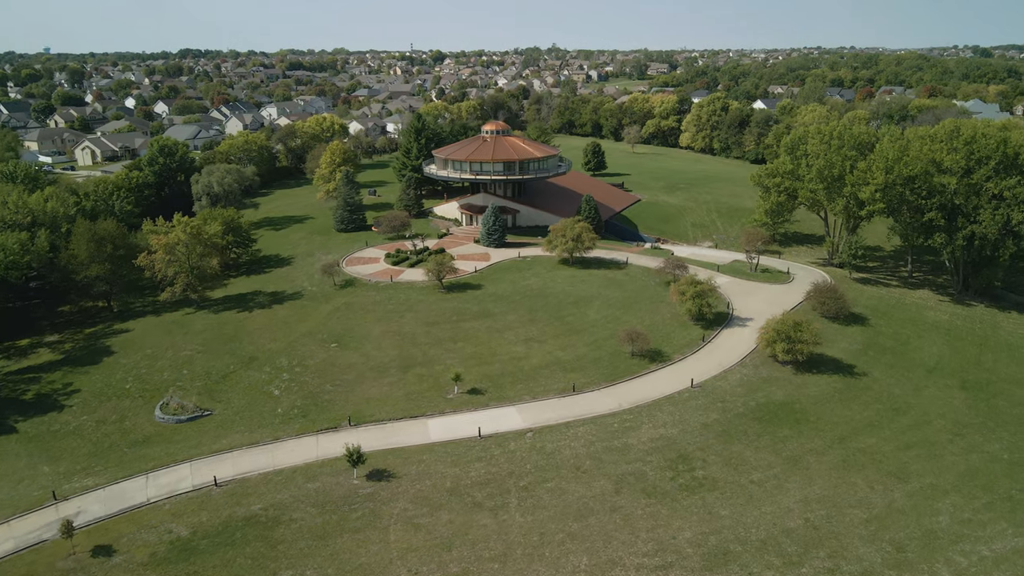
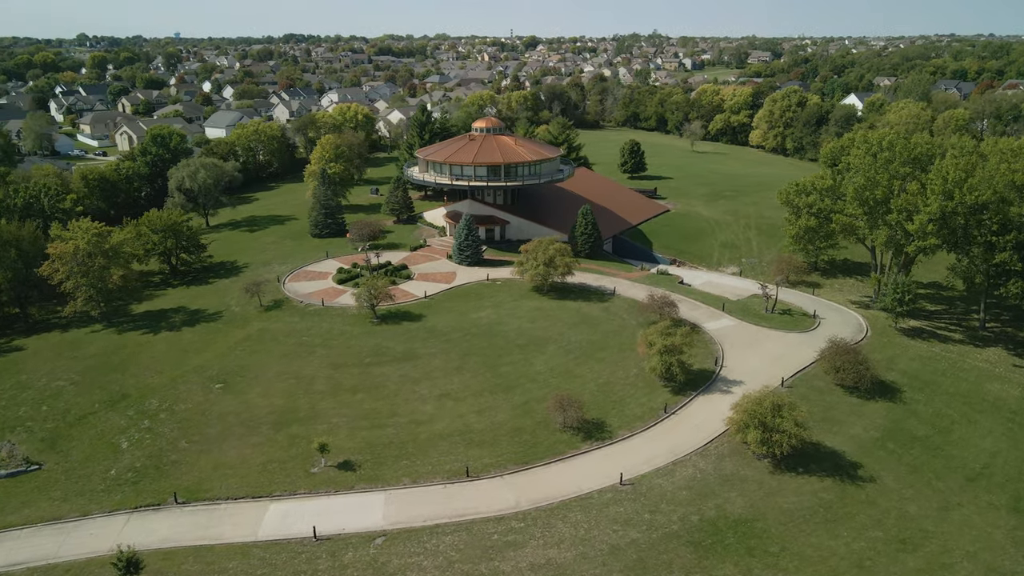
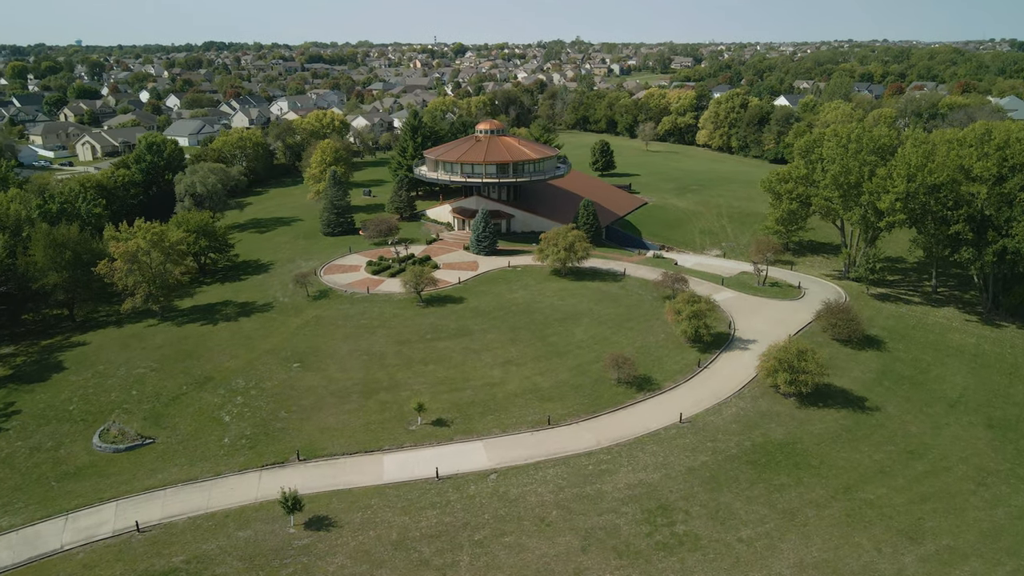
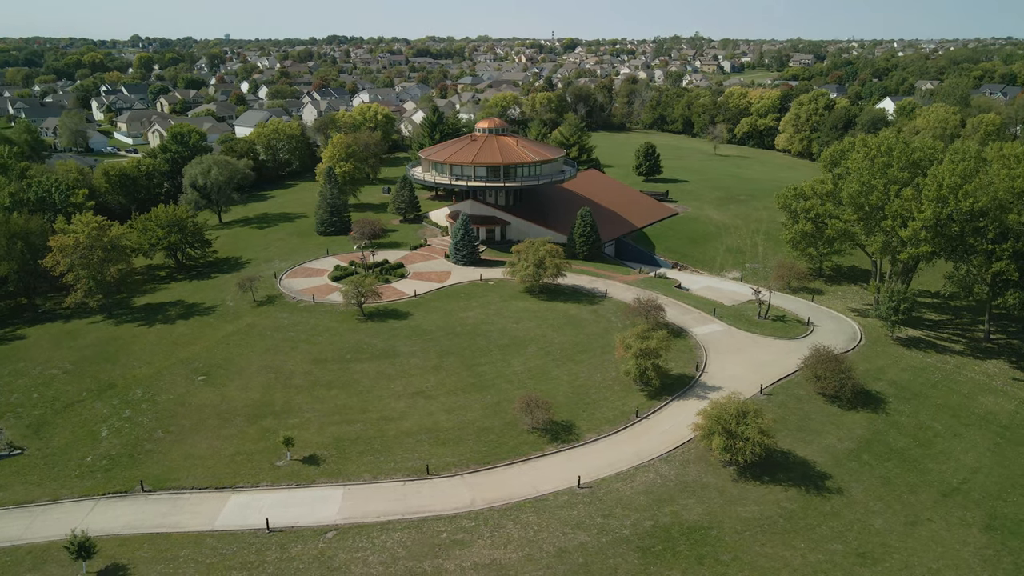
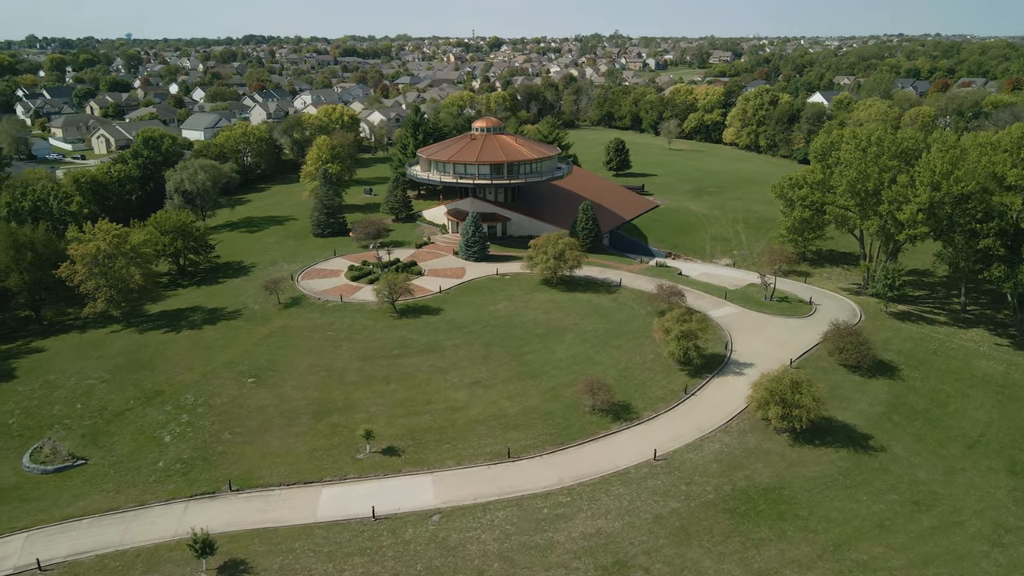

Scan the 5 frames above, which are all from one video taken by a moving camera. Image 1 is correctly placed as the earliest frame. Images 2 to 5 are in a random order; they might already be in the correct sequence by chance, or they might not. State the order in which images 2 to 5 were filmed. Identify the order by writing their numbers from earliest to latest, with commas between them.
3, 5, 2, 4
